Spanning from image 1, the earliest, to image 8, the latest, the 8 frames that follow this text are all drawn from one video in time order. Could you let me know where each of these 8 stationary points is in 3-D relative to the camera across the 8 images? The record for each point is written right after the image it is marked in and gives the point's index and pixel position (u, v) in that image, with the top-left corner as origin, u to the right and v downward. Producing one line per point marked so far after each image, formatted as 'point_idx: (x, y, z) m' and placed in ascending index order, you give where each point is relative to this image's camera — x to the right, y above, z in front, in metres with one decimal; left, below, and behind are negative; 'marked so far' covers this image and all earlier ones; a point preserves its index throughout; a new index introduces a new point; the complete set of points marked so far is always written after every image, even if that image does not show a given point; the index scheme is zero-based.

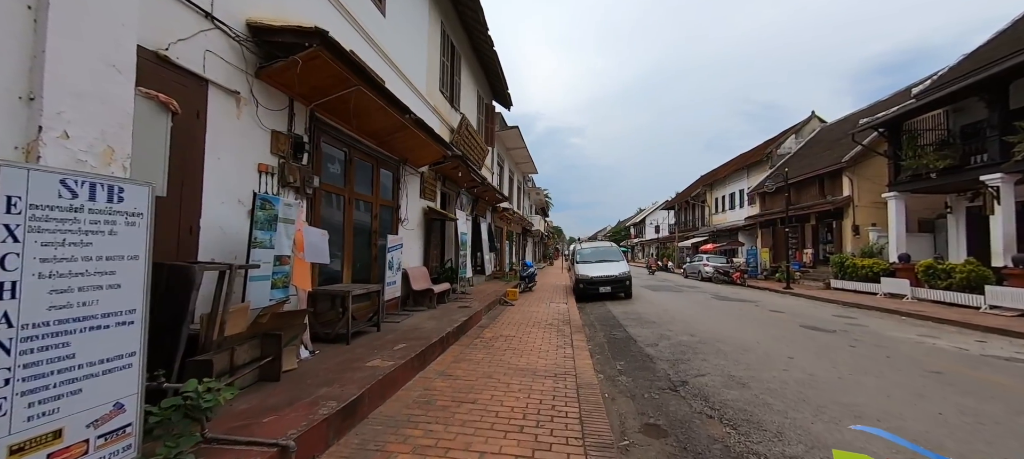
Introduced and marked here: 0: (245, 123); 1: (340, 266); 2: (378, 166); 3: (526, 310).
0: (-3.0, +1.2, +4.2) m
1: (-2.8, -0.6, +6.0) m
2: (-2.6, +1.2, +7.3) m
3: (+0.4, -2.1, +9.6) m
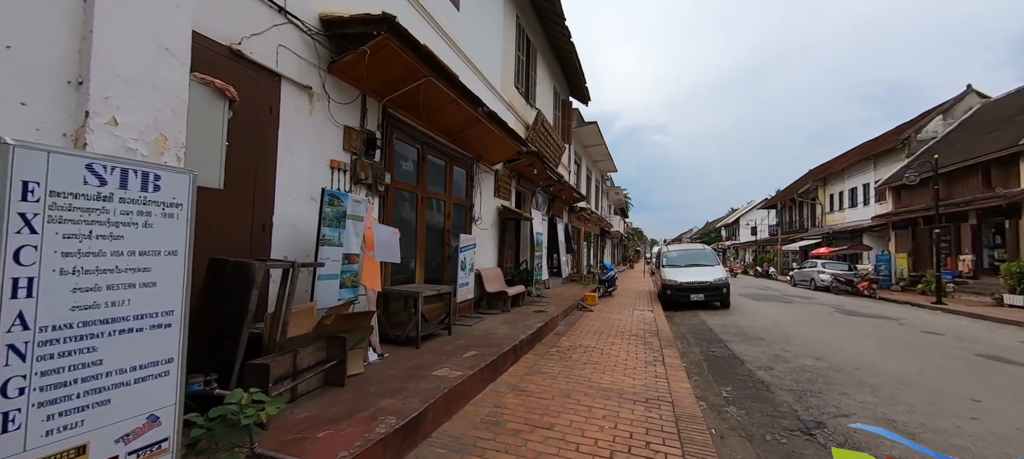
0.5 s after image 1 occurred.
0: (-2.1, +1.2, +4.1) m
1: (-1.6, -0.6, +5.9) m
2: (-1.1, +1.2, +7.1) m
3: (+2.2, -2.1, +8.8) m
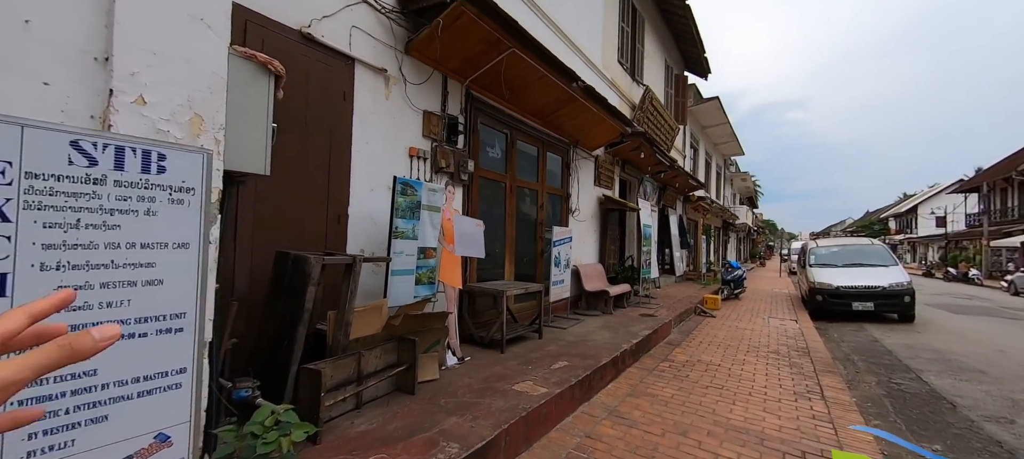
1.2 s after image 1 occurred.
0: (-1.2, +1.3, +3.9) m
1: (-0.2, -0.5, +5.5) m
2: (+0.6, +1.4, +6.5) m
3: (+4.3, -1.9, +7.2) m
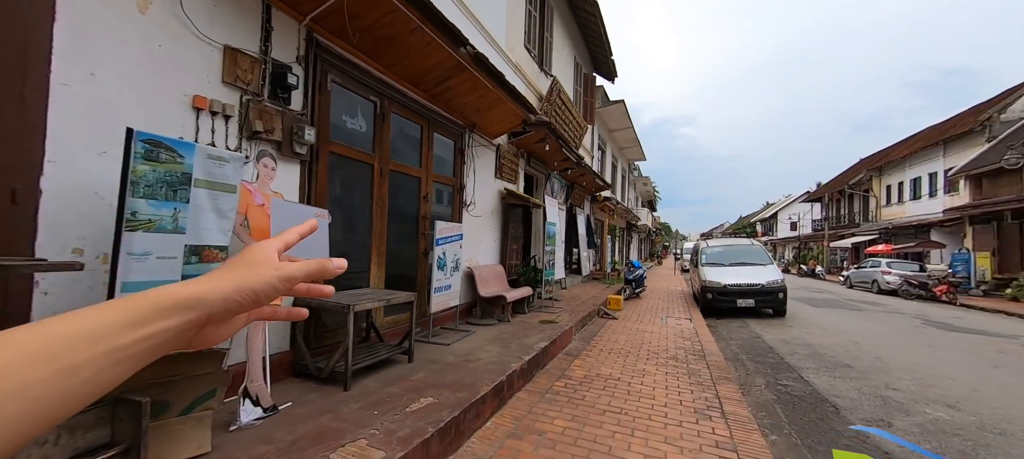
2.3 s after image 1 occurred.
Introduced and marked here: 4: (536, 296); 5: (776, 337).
0: (-2.4, +1.4, +2.5) m
1: (-1.7, -0.4, +4.3) m
2: (-1.1, +1.5, +5.4) m
3: (+2.3, -1.9, +6.9) m
4: (+0.5, -1.4, +7.6) m
5: (+5.1, -2.1, +7.2) m
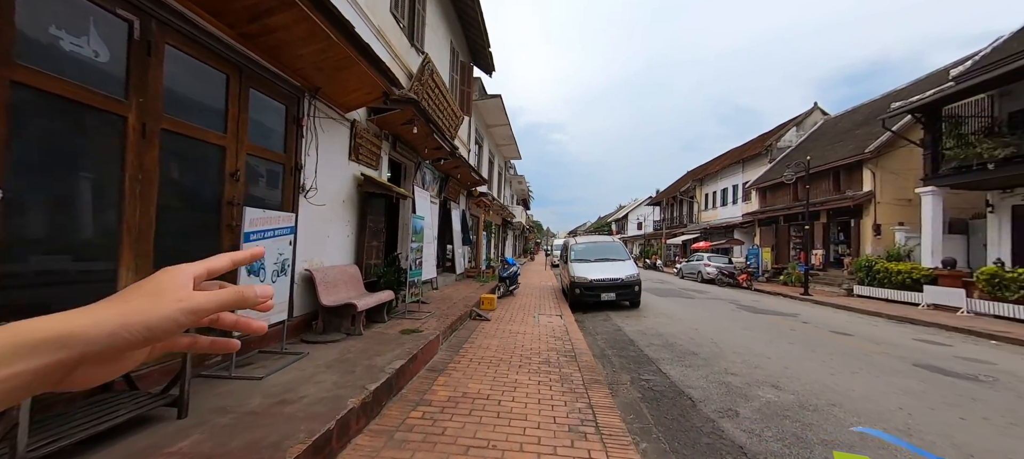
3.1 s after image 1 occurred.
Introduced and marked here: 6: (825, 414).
0: (-3.0, +1.5, +0.8) m
1: (-3.0, -0.3, +2.7) m
2: (-2.8, +1.6, +4.0) m
3: (-0.1, -1.8, +6.5) m
4: (-2.0, -1.3, +6.6) m
5: (+2.5, -2.0, +7.6) m
6: (+3.0, -1.8, +3.6) m
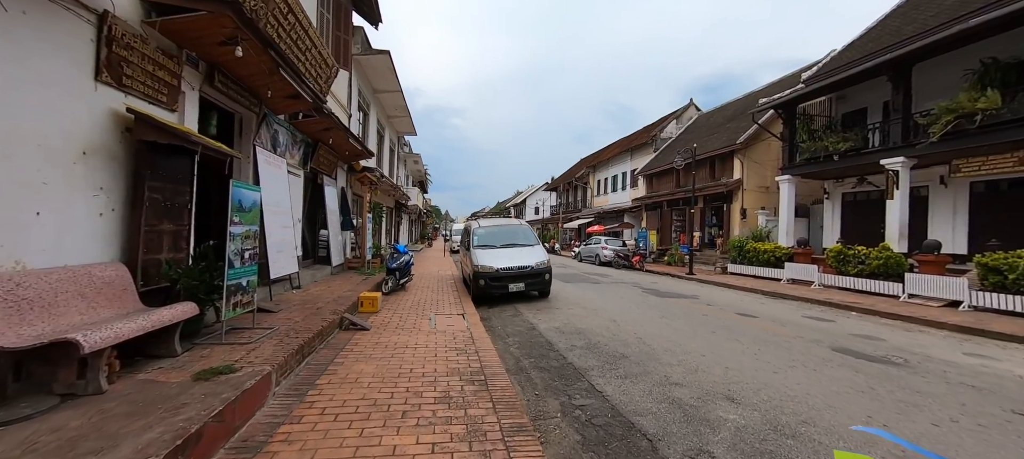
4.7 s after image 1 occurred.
0: (-2.9, +1.5, -1.6) m
1: (-3.3, -0.2, +0.3) m
2: (-3.5, +1.7, +1.5) m
3: (-1.5, -1.5, +4.8) m
4: (-3.4, -1.0, +4.4) m
5: (+0.6, -1.7, +6.5) m
6: (+2.2, -1.6, +2.8) m
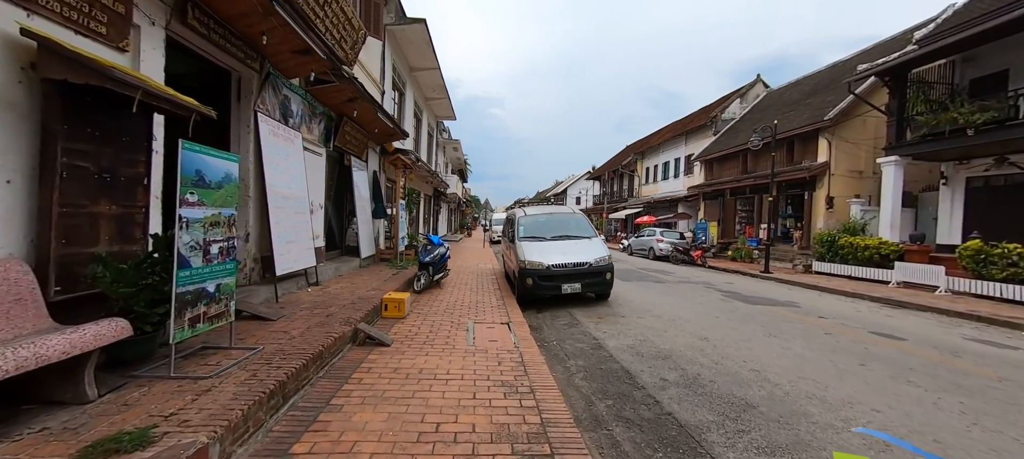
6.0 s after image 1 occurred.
0: (-2.9, +1.5, -2.8) m
1: (-3.1, -0.1, -0.8) m
2: (-3.2, +1.8, +0.4) m
3: (-0.9, -1.4, +3.5) m
4: (-2.8, -0.9, +3.3) m
5: (+1.4, -1.5, +5.1) m
6: (+2.6, -1.5, +1.2) m
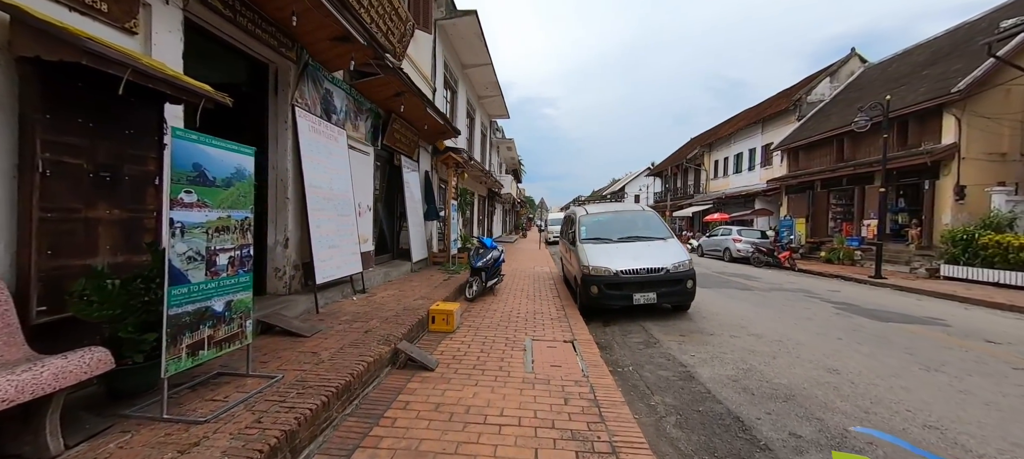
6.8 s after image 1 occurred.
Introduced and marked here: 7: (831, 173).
0: (-3.3, +1.4, -3.1) m
1: (-3.2, -0.2, -1.1) m
2: (-3.1, +1.7, 0.0) m
3: (-0.4, -1.4, +2.8) m
4: (-2.3, -0.9, +2.9) m
5: (+2.2, -1.5, +4.0) m
6: (+2.8, -1.5, 0.0) m
7: (+14.6, +2.6, +17.0) m
